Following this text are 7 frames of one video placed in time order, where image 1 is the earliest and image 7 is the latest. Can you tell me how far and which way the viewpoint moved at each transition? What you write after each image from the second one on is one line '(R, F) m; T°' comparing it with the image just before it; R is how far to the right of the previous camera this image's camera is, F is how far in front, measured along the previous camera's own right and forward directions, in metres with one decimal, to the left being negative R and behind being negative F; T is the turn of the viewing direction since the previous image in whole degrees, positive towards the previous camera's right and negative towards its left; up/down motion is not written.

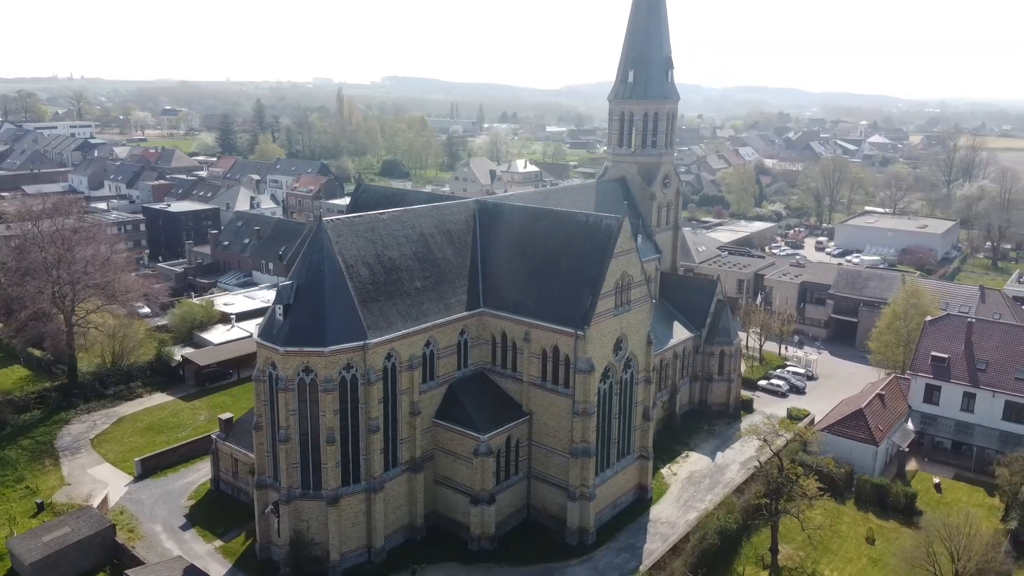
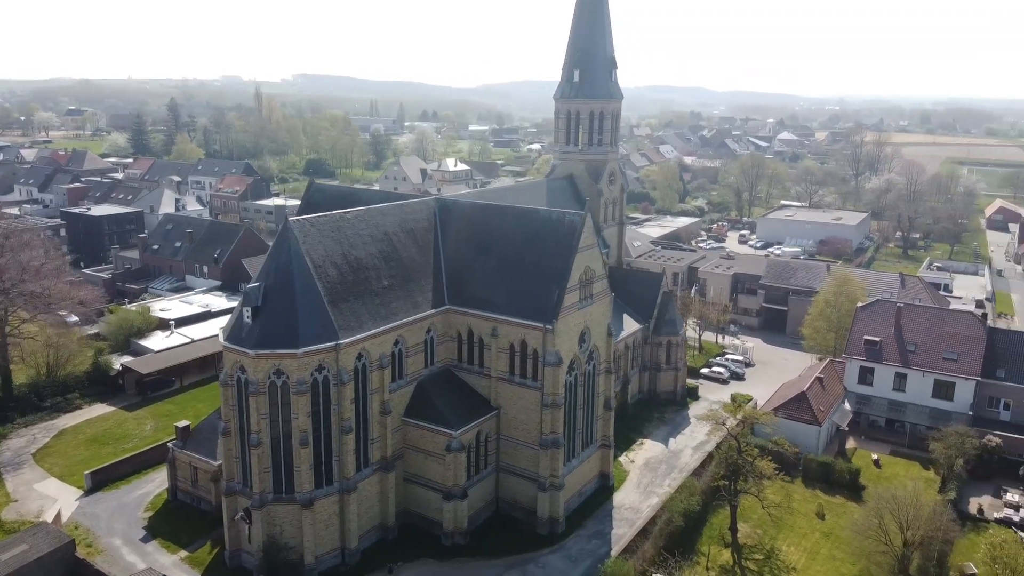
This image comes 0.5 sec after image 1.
(-2.0, -0.3) m; +6°
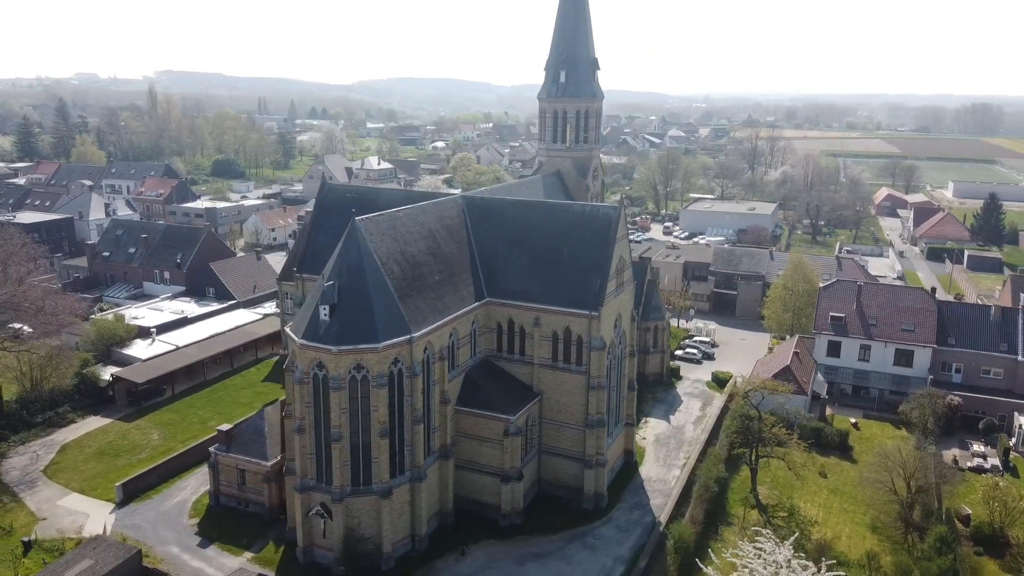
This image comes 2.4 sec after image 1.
(-7.0, -1.3) m; +8°
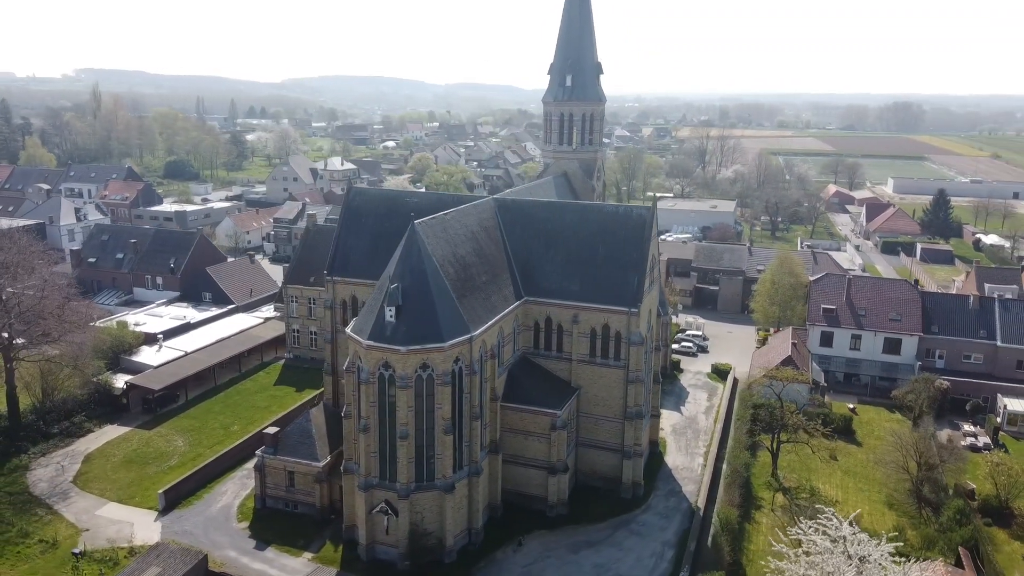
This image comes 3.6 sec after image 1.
(-4.8, -1.0) m; +5°
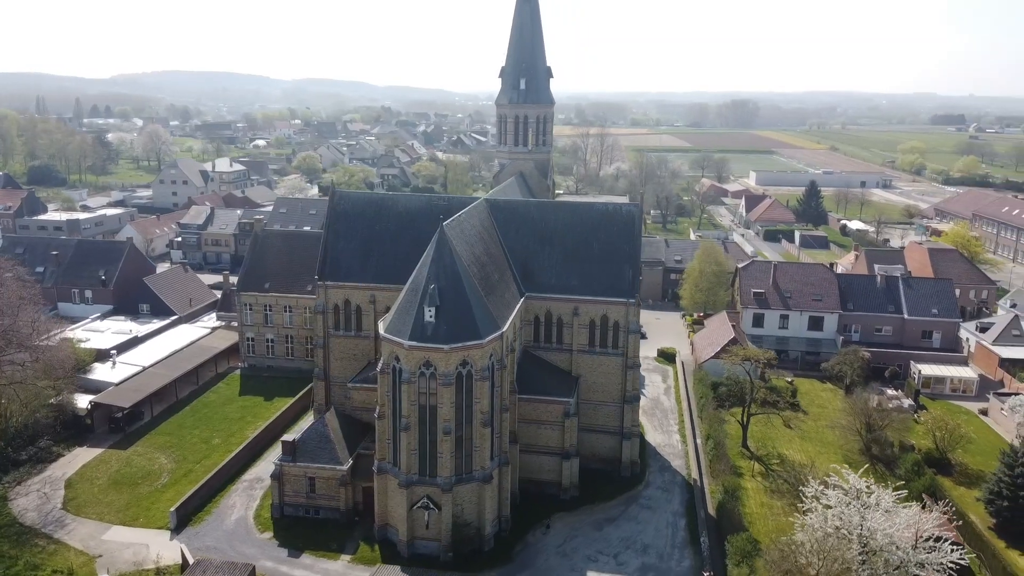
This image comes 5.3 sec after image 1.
(-7.0, -1.0) m; +10°
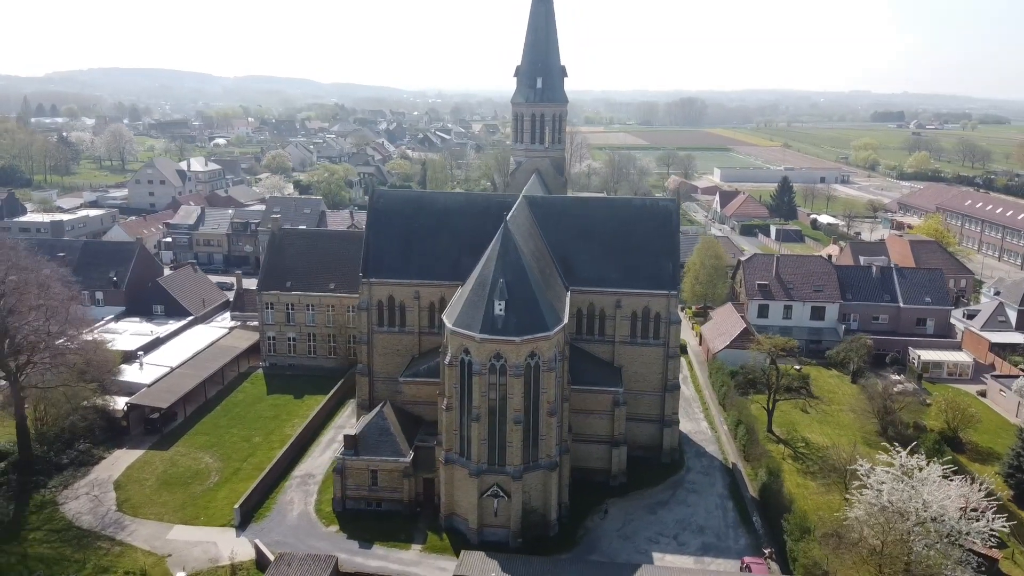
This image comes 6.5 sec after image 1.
(-4.9, -0.9) m; +4°
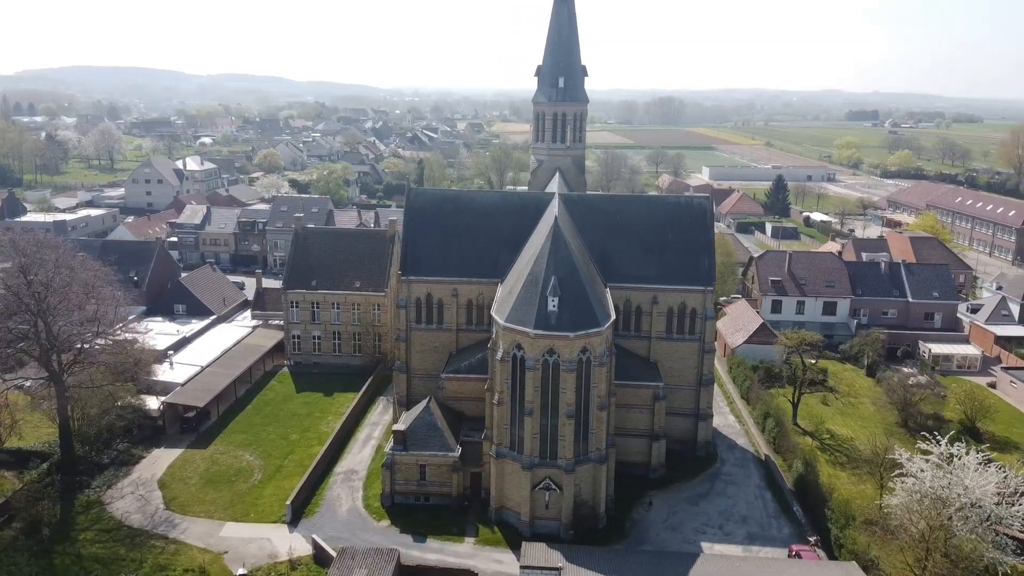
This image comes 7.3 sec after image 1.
(-3.2, -0.5) m; +2°
